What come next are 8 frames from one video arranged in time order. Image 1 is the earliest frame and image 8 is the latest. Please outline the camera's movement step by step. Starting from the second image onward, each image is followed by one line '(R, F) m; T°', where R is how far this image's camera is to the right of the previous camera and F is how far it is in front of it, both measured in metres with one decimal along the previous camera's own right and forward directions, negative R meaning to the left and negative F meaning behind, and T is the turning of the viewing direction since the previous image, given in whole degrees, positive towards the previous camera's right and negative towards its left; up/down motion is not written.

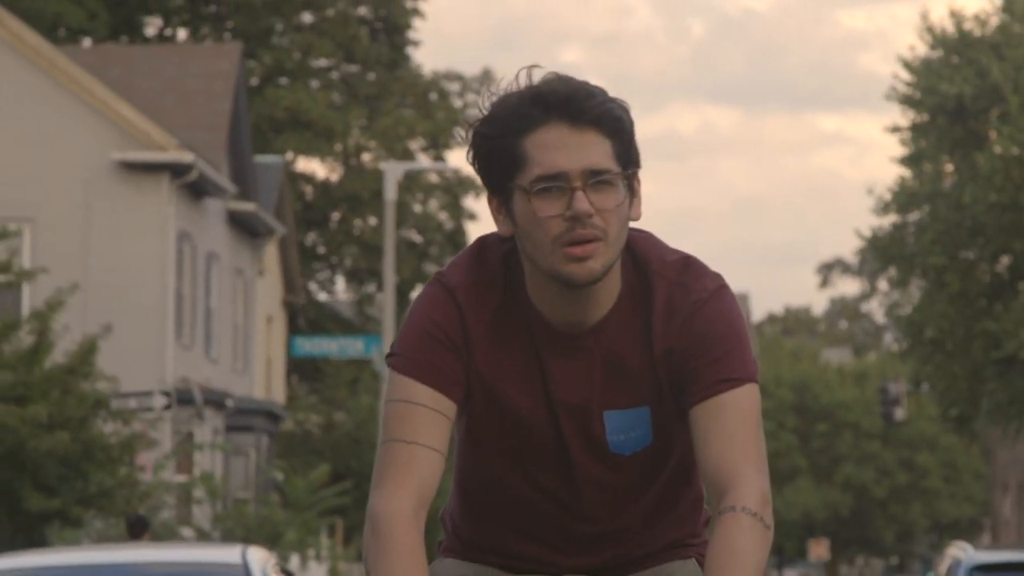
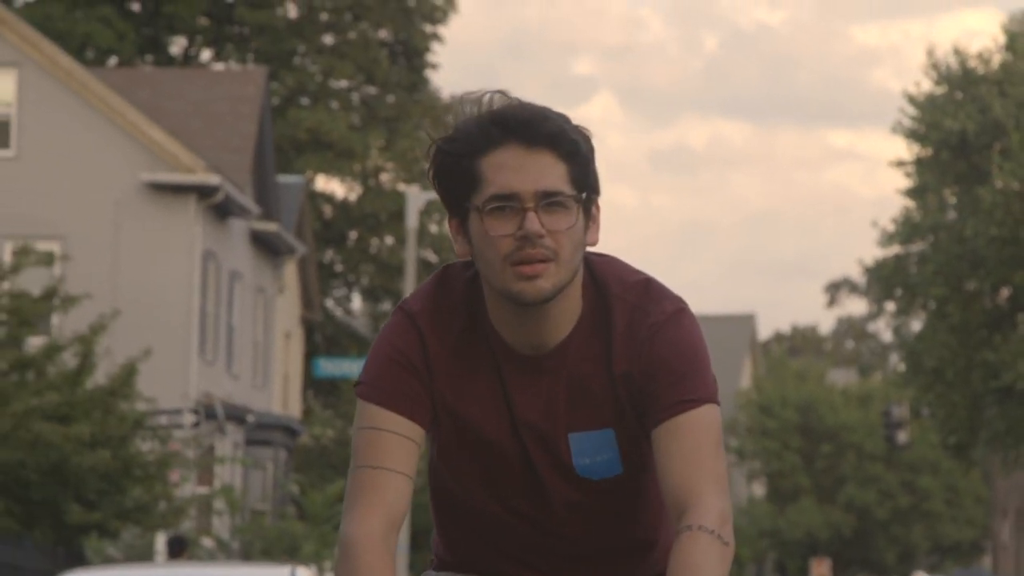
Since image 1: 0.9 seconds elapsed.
(-0.1, -1.3) m; 0°
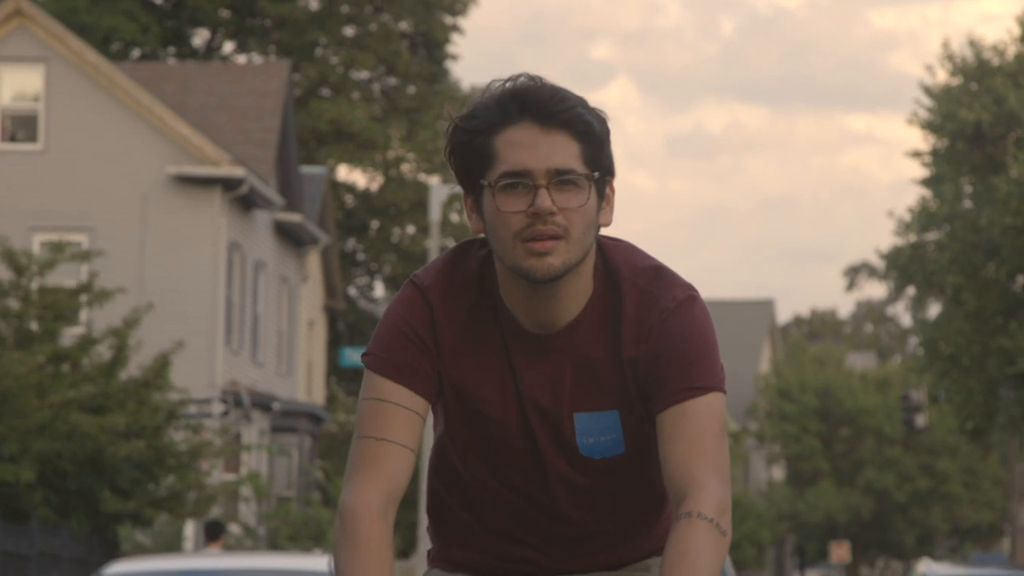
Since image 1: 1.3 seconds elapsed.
(0.0, -0.6) m; 0°
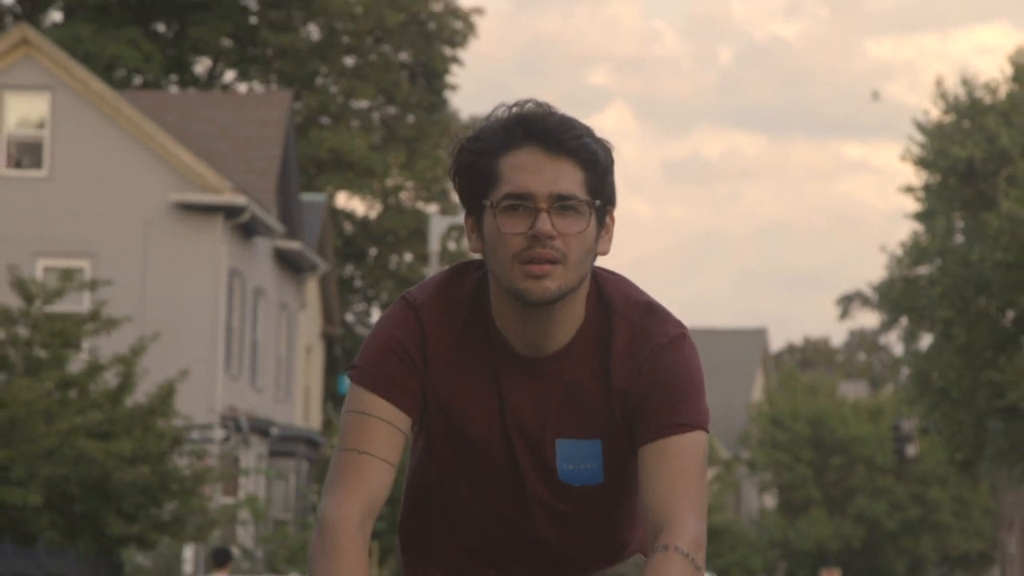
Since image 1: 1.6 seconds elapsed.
(0.0, -0.6) m; 0°
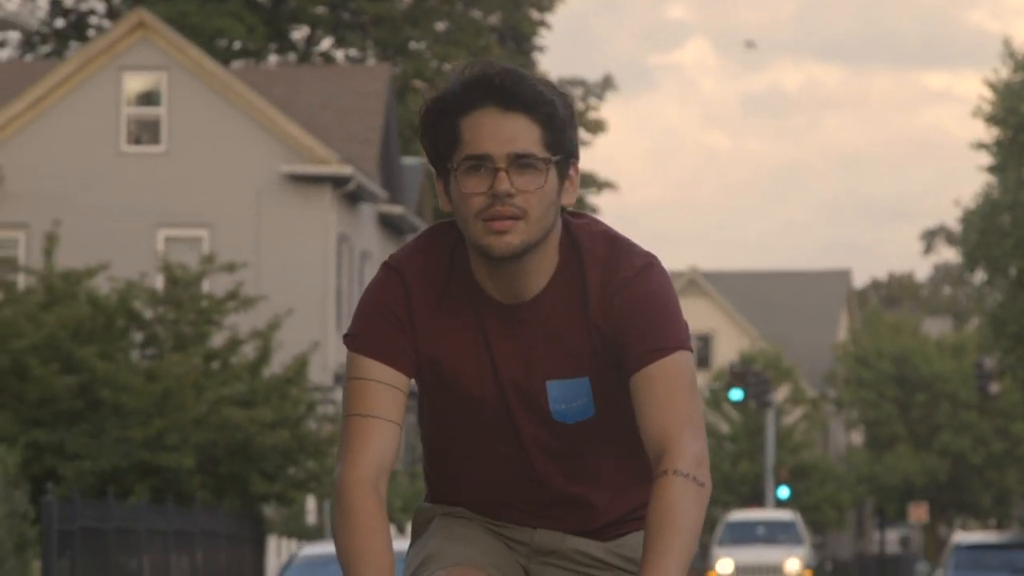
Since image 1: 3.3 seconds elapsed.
(-0.2, -2.5) m; -2°
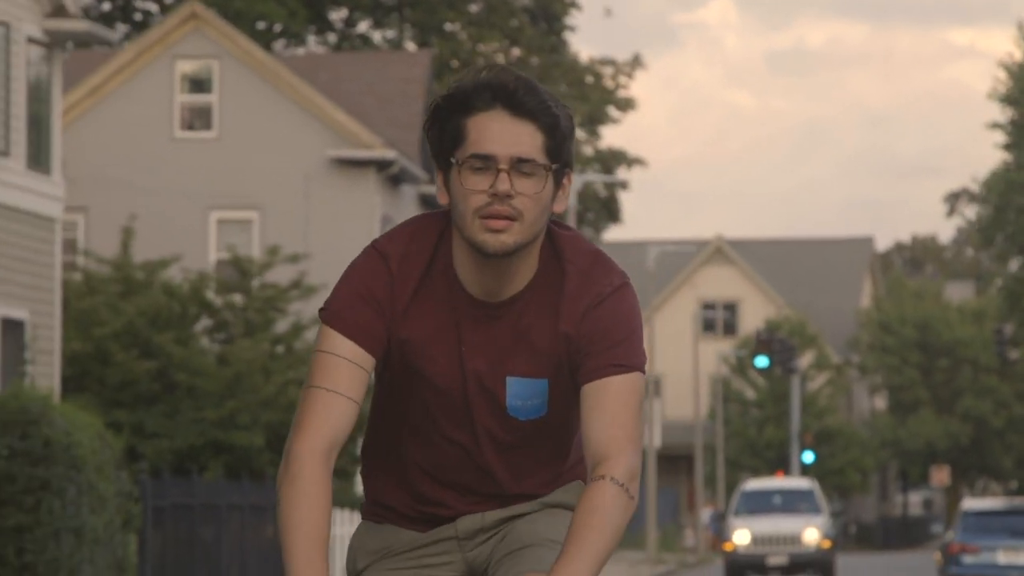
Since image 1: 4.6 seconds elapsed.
(-0.2, -2.1) m; -1°
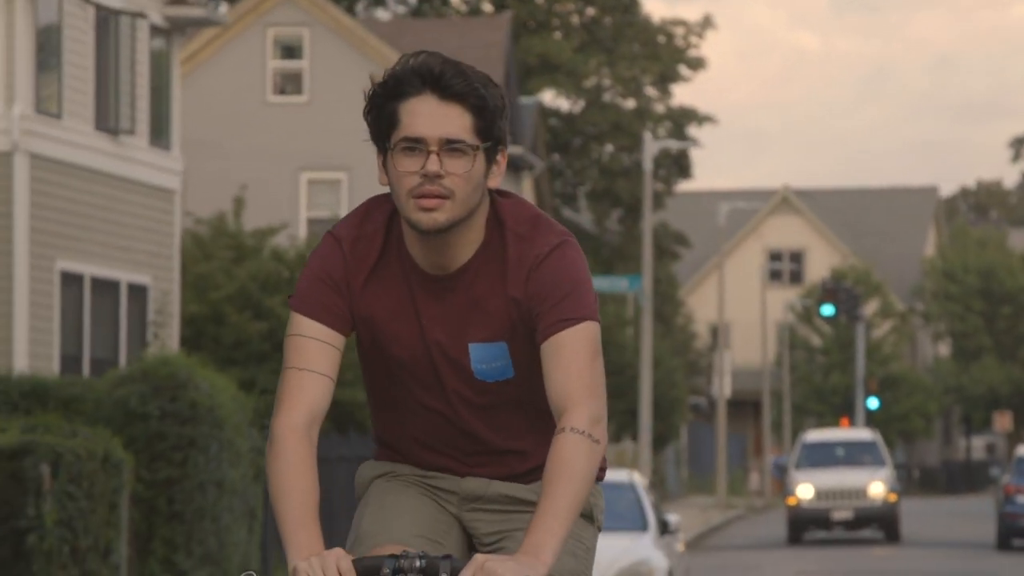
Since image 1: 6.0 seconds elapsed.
(-0.2, -2.2) m; -1°
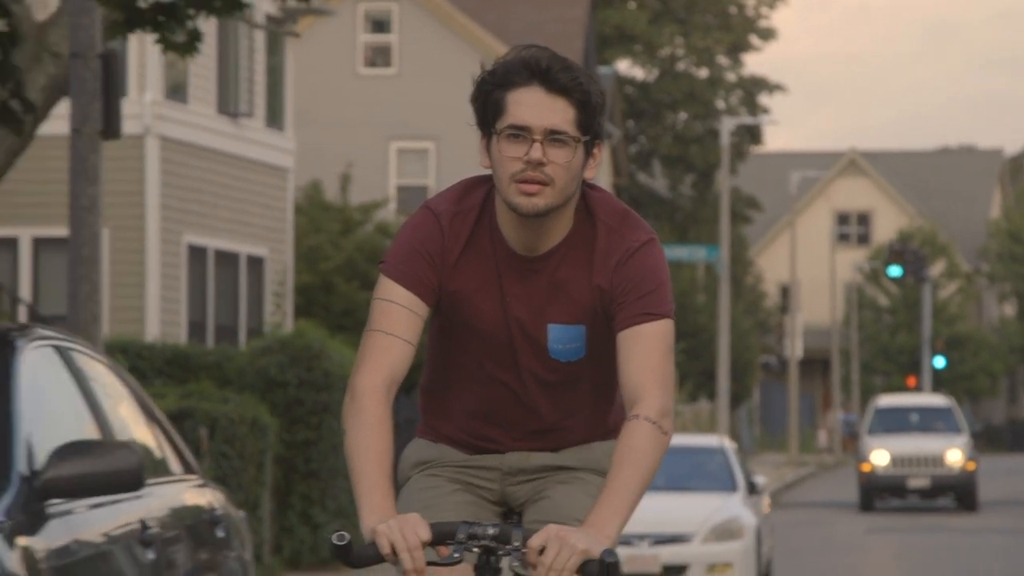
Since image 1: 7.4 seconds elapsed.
(-0.4, -2.0) m; -1°
